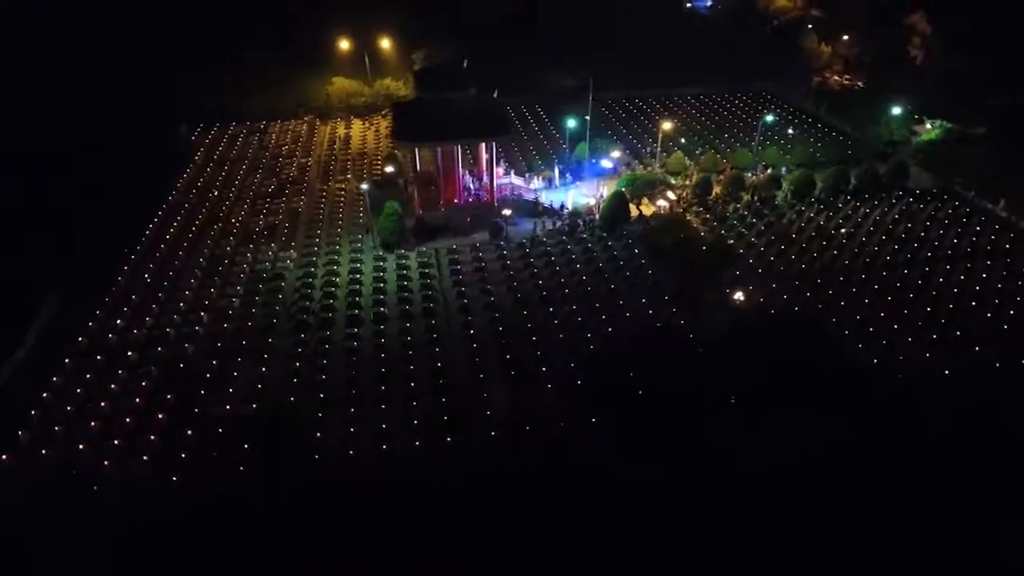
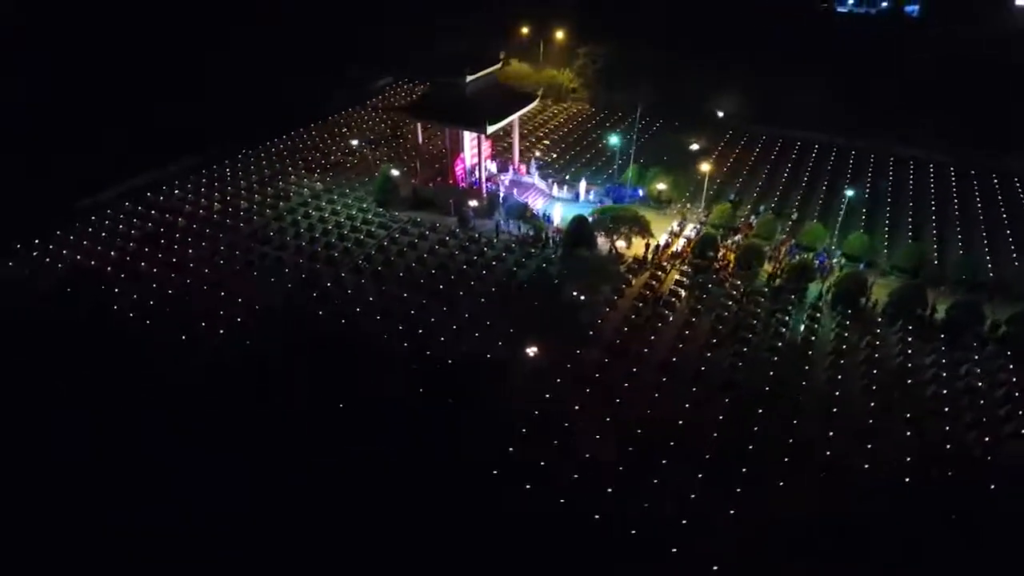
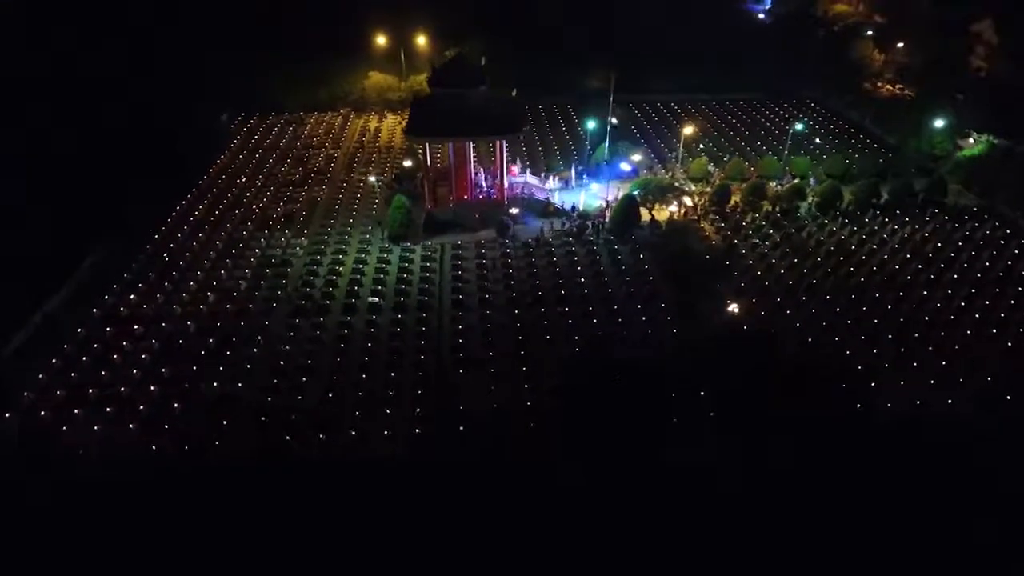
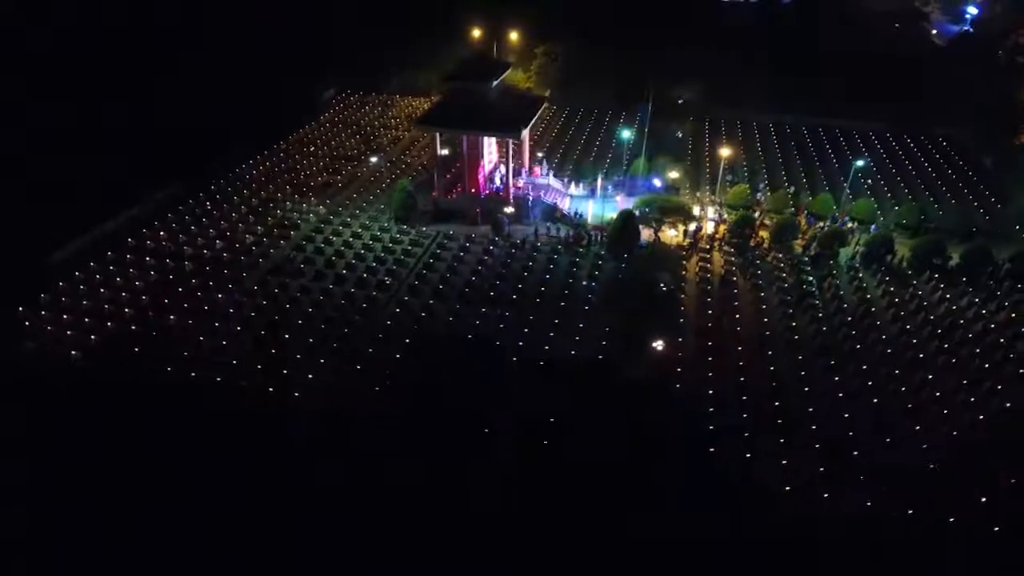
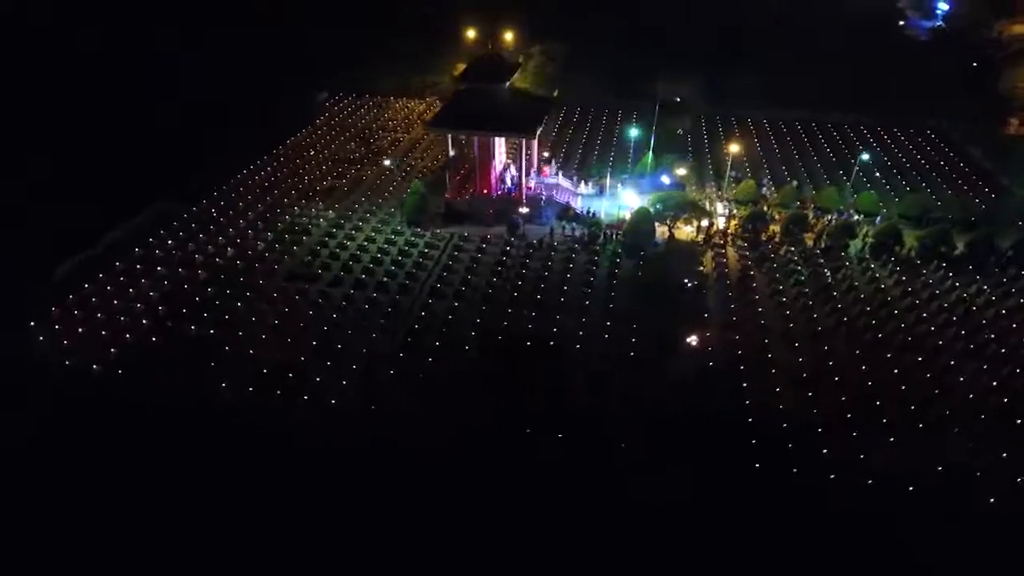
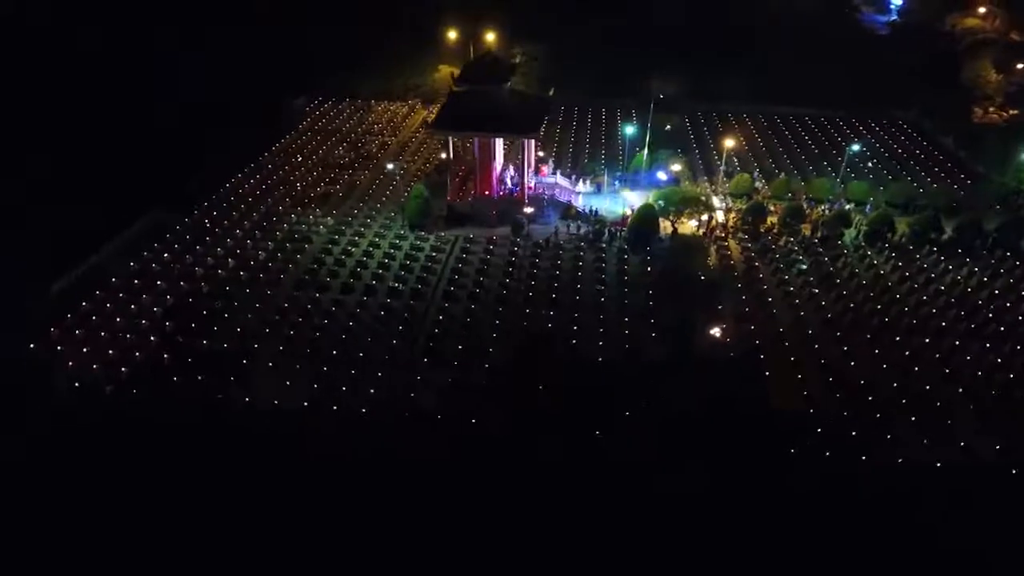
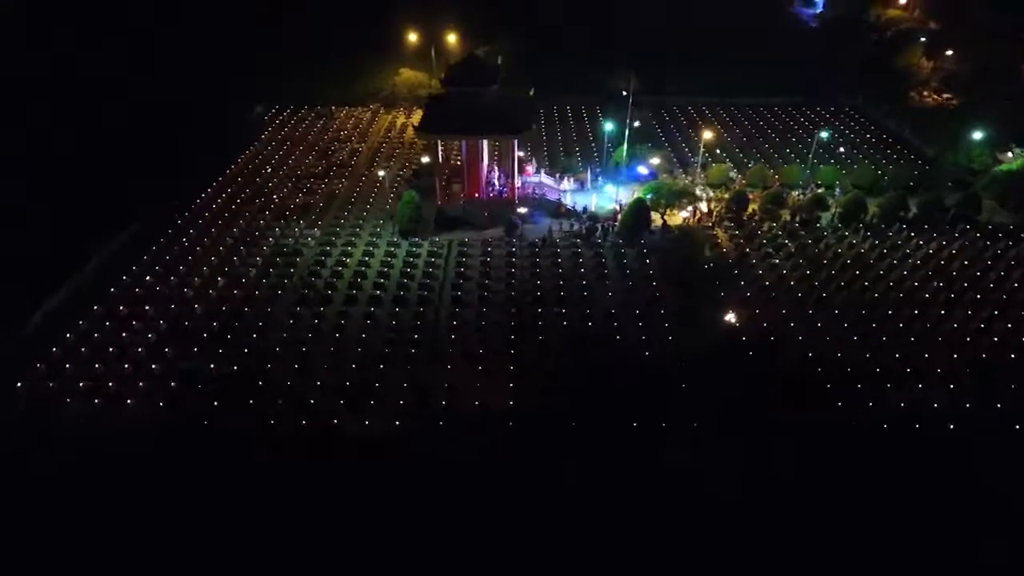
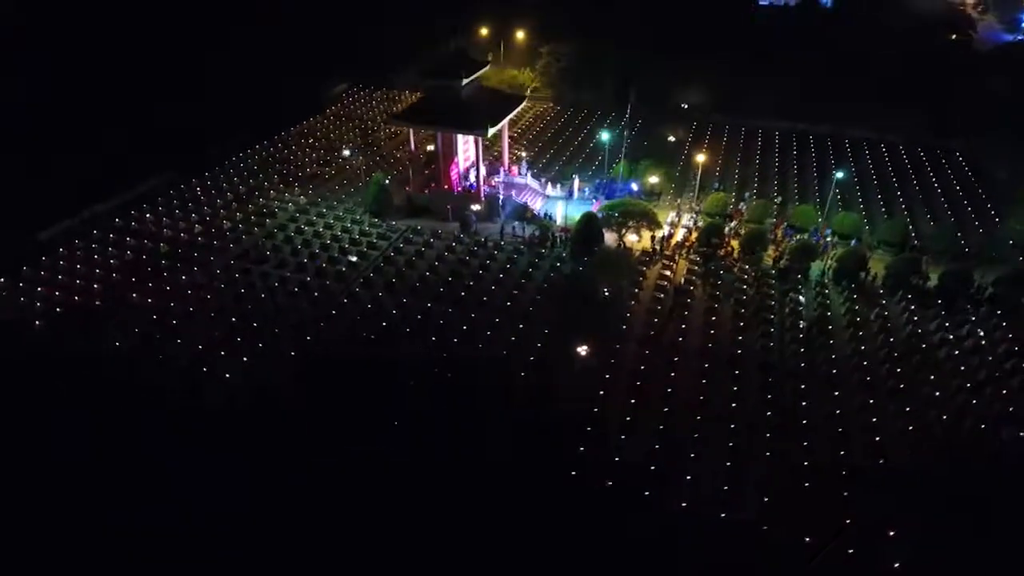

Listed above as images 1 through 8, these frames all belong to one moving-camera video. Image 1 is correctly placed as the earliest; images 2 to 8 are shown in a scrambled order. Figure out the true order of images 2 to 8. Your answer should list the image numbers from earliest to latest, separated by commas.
3, 7, 6, 5, 4, 8, 2
